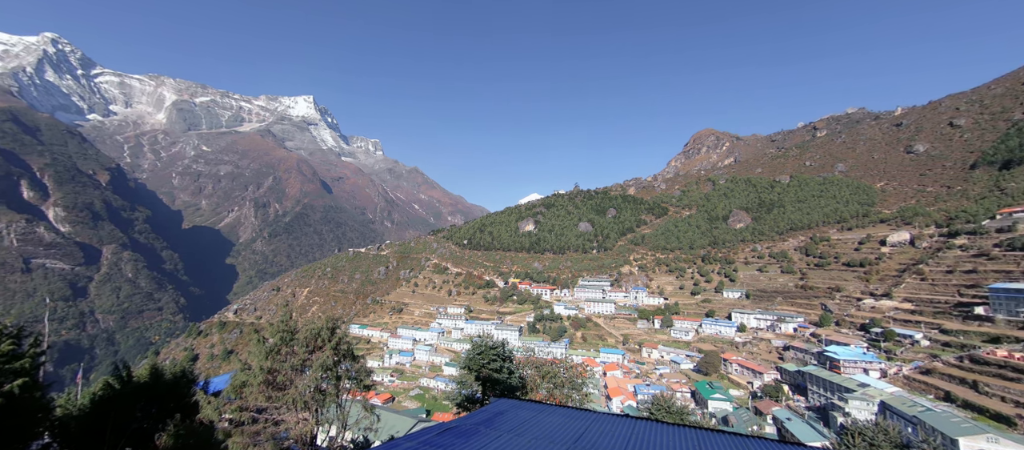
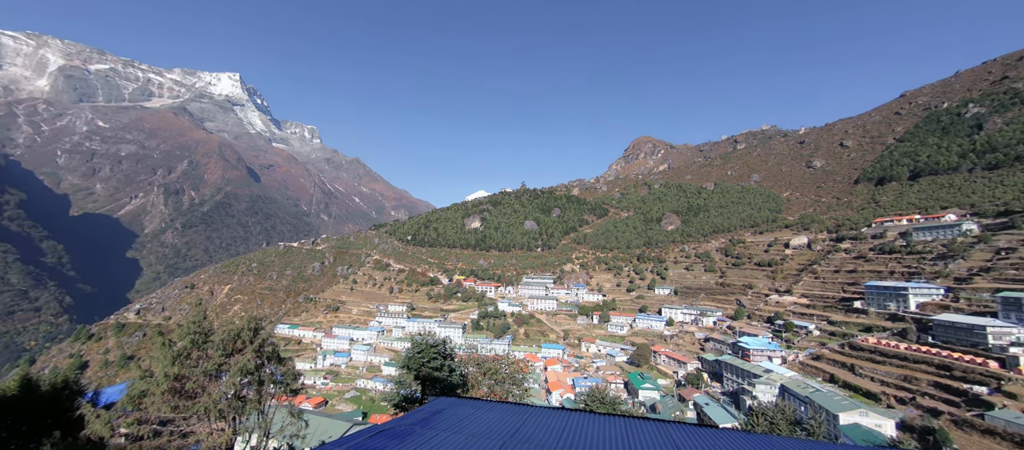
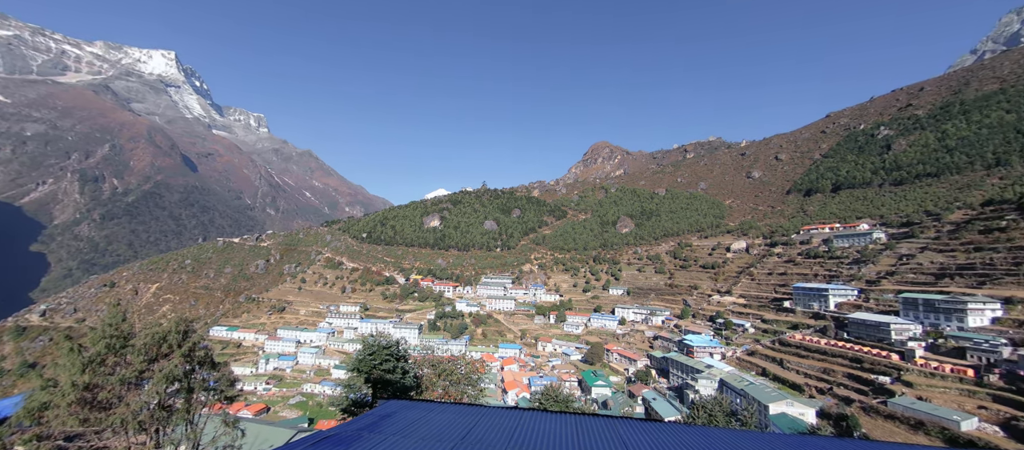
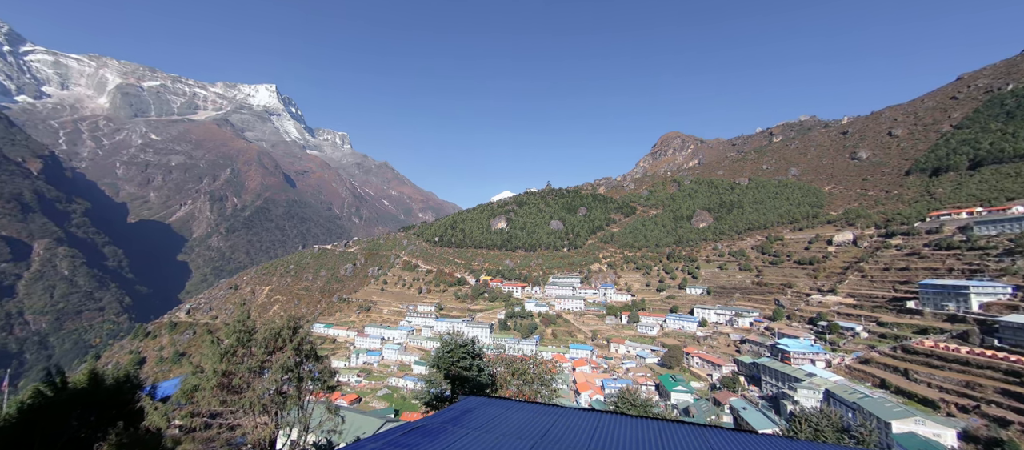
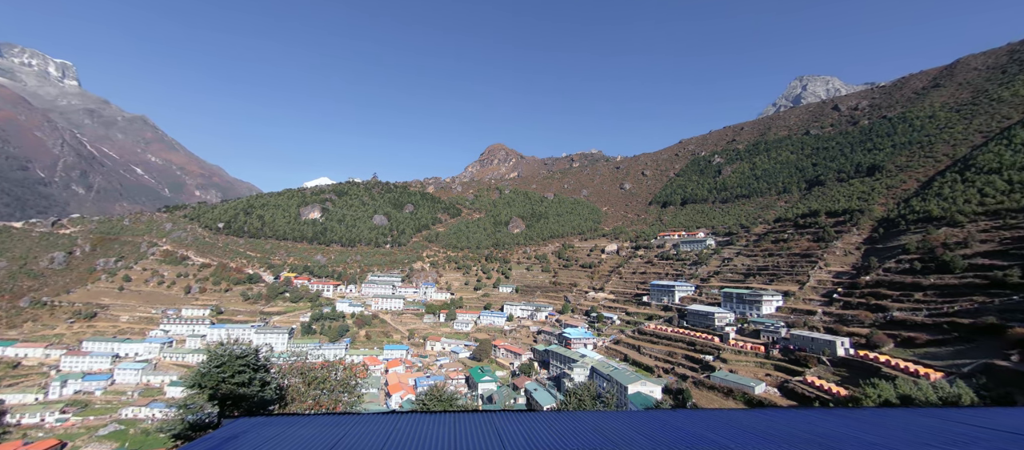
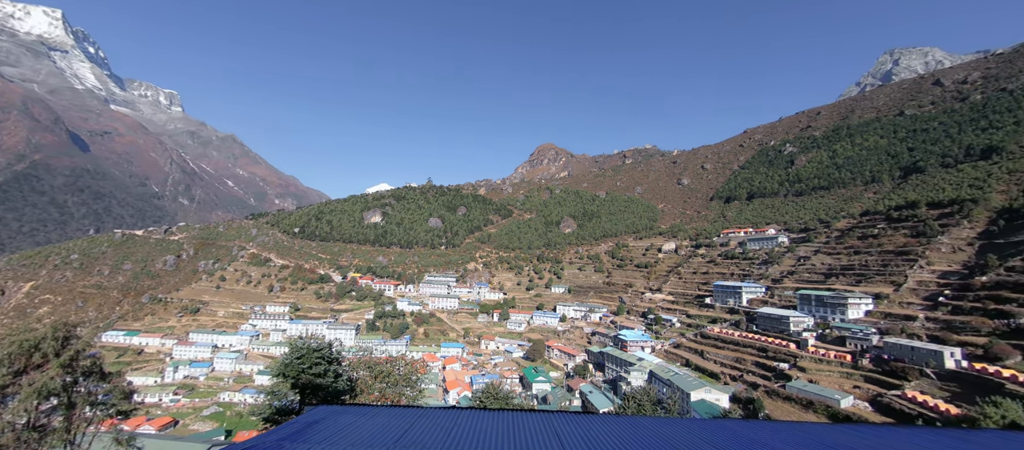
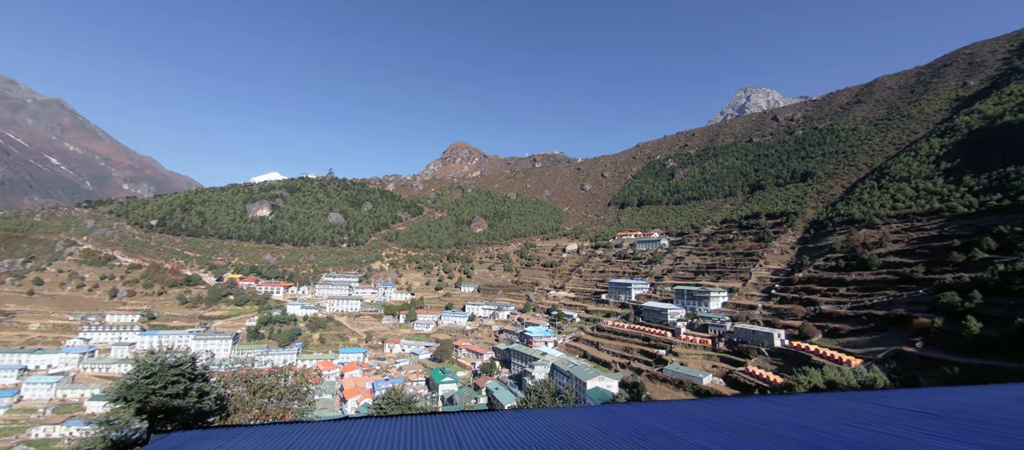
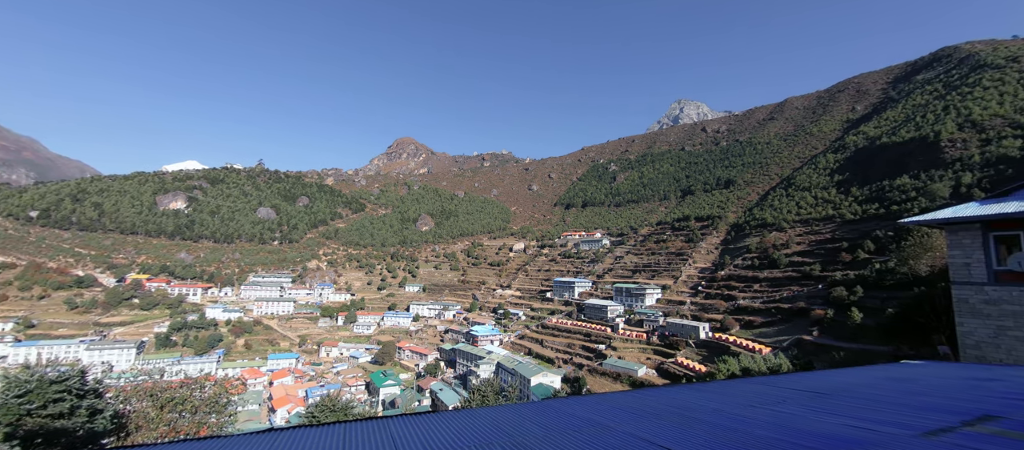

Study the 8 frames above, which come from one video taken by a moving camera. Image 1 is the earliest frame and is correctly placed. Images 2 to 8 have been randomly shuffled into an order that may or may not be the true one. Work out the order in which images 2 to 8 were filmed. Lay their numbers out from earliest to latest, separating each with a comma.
4, 2, 3, 6, 5, 7, 8
